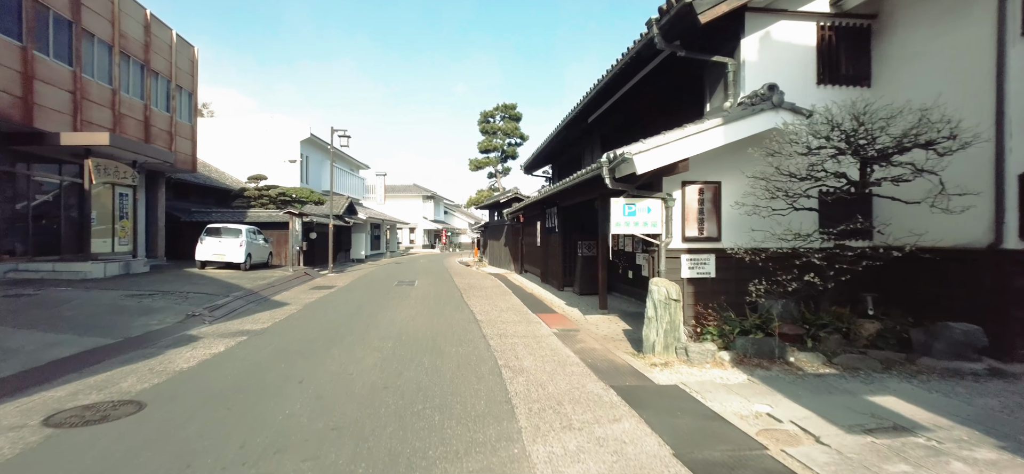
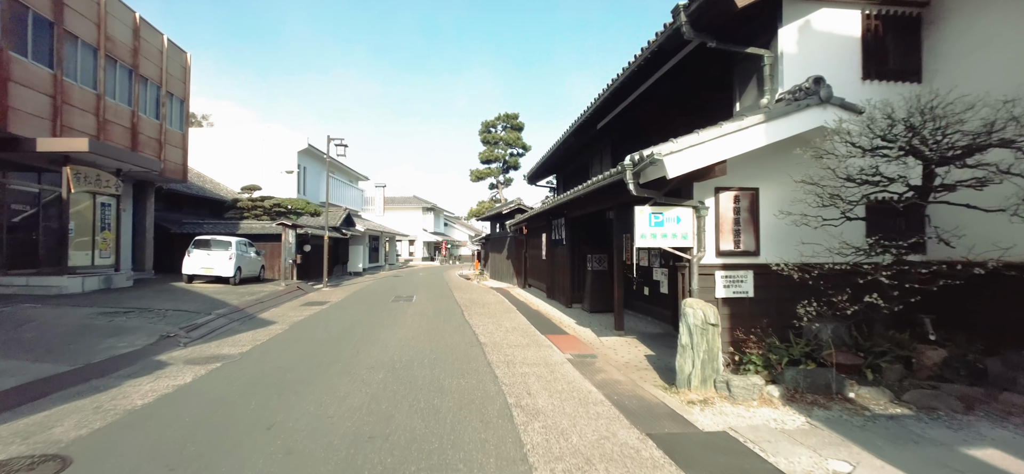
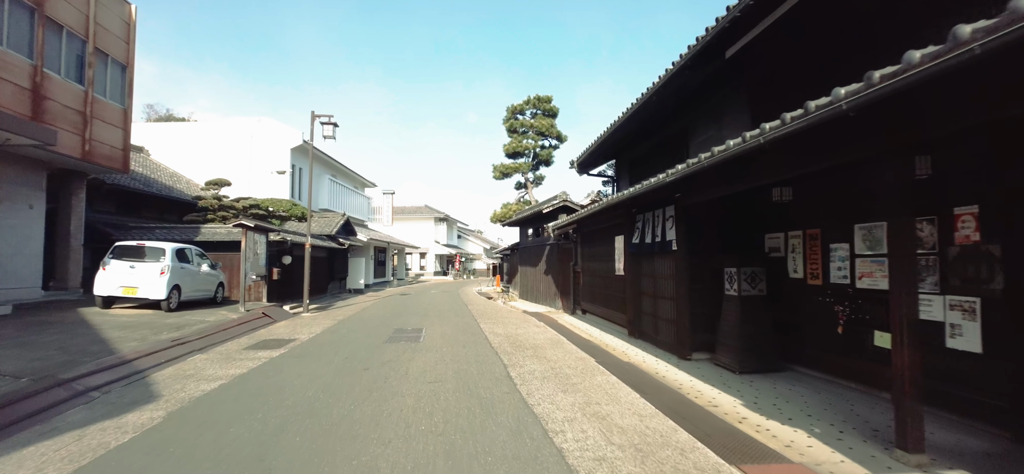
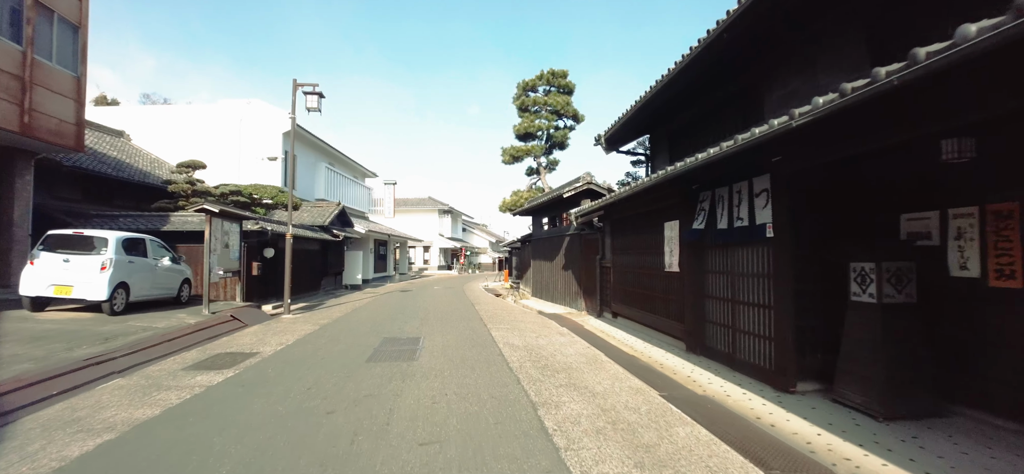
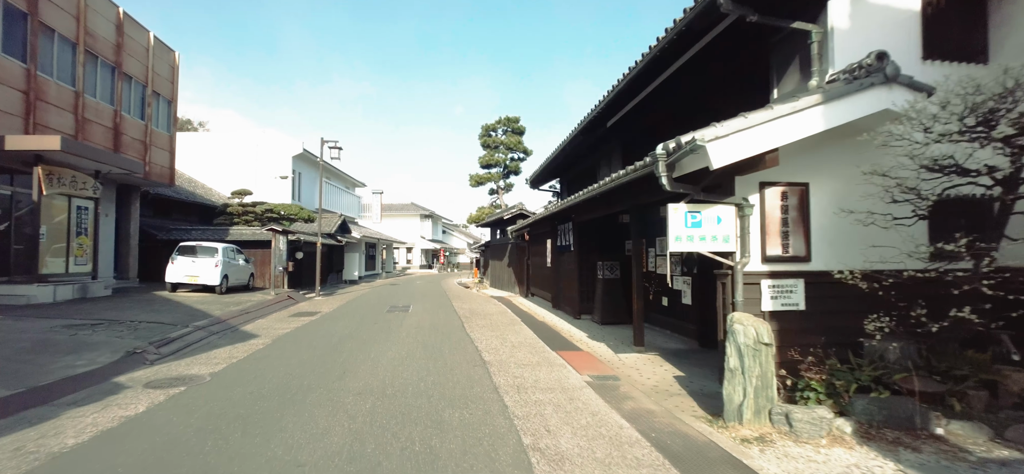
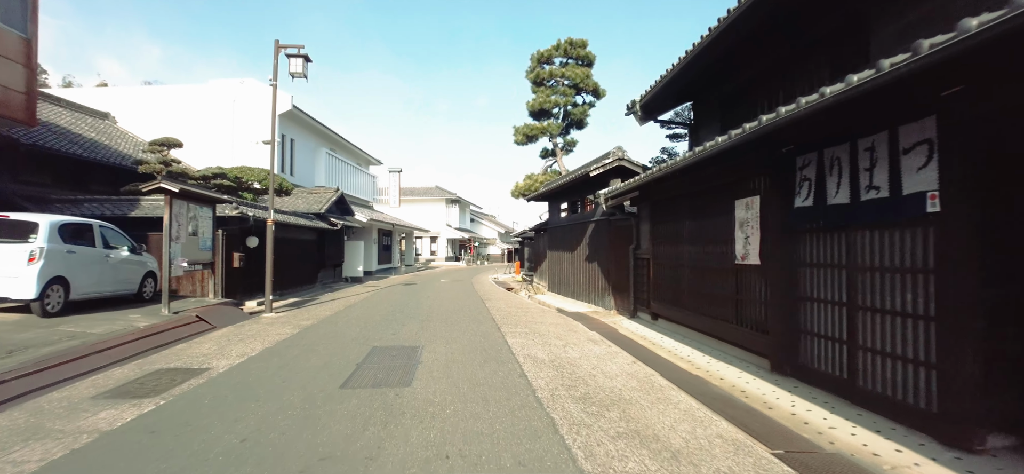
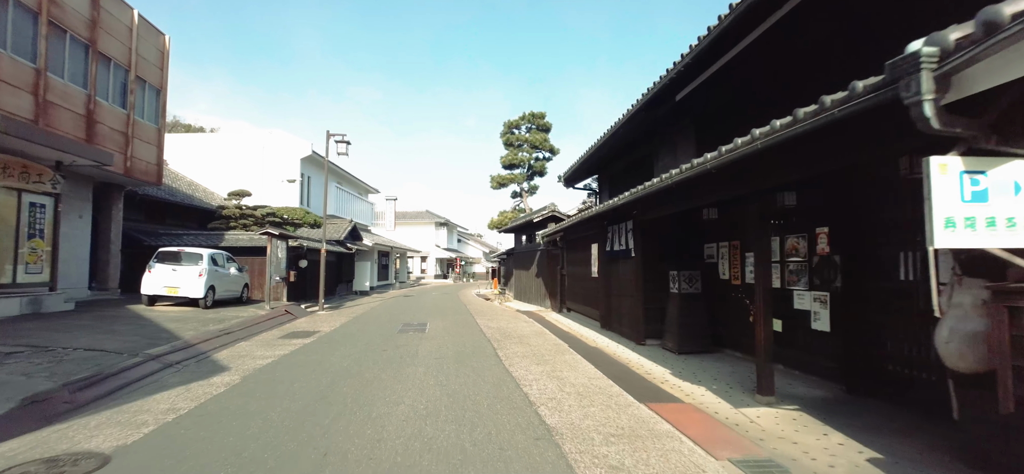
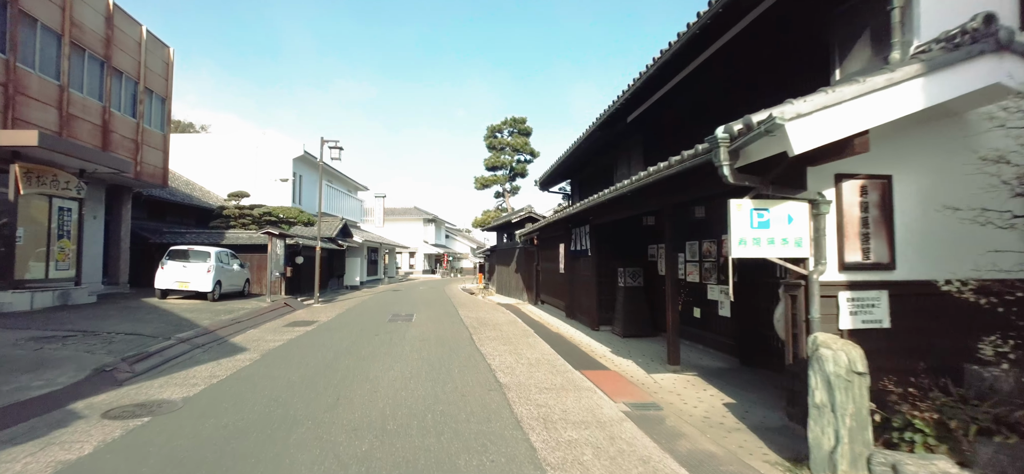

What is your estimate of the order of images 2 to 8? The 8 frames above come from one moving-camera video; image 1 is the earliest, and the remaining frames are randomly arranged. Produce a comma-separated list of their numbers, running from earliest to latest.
2, 5, 8, 7, 3, 4, 6
